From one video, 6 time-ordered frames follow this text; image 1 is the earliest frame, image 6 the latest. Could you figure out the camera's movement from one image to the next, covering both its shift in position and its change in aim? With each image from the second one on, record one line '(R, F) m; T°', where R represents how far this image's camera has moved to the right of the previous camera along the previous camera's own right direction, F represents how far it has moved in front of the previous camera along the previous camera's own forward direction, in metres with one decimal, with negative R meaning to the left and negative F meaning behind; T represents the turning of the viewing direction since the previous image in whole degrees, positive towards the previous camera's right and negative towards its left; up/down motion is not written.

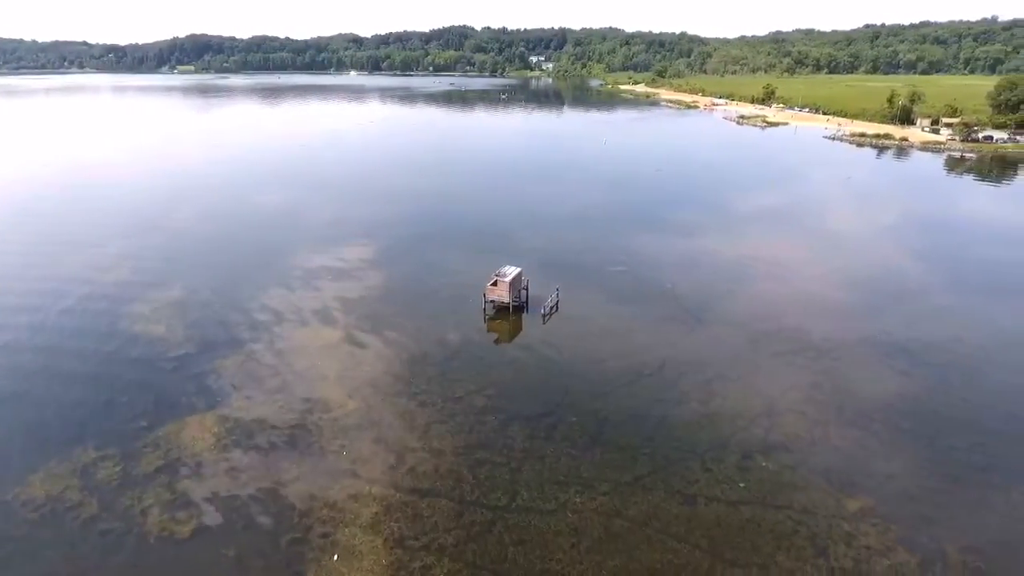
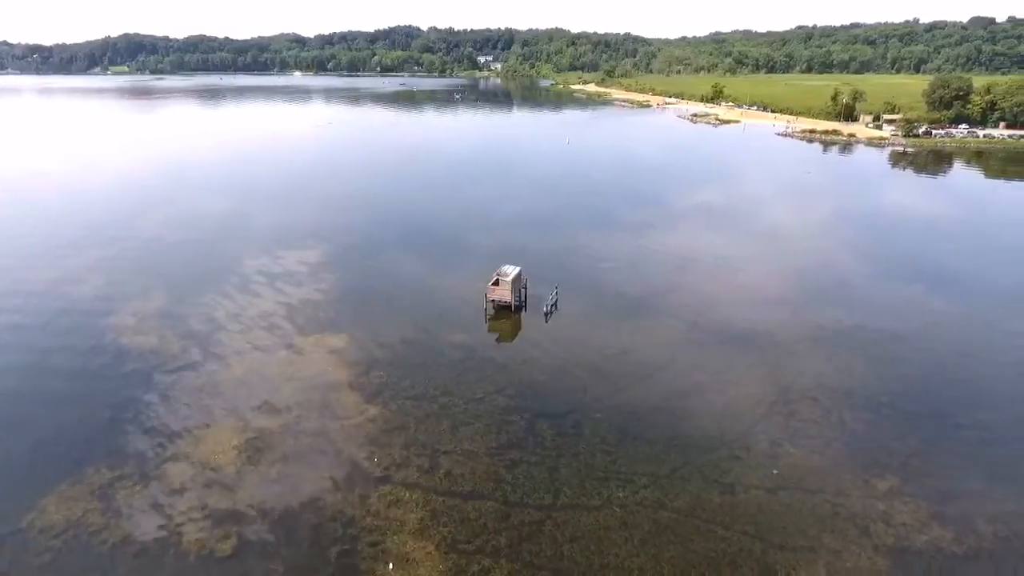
(-2.0, +0.1) m; +4°
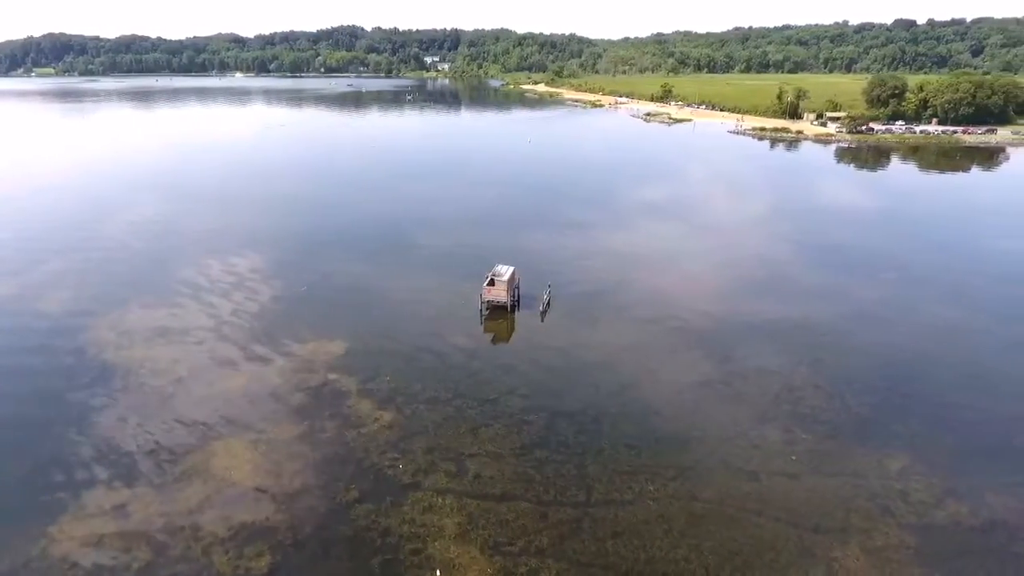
(-1.7, +0.1) m; +5°
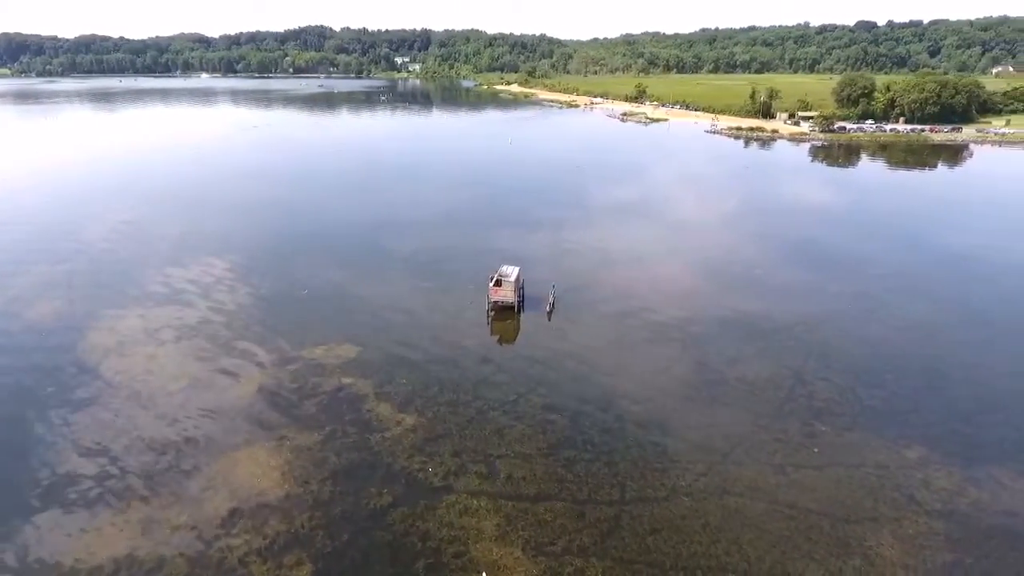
(-1.3, +0.1) m; +3°
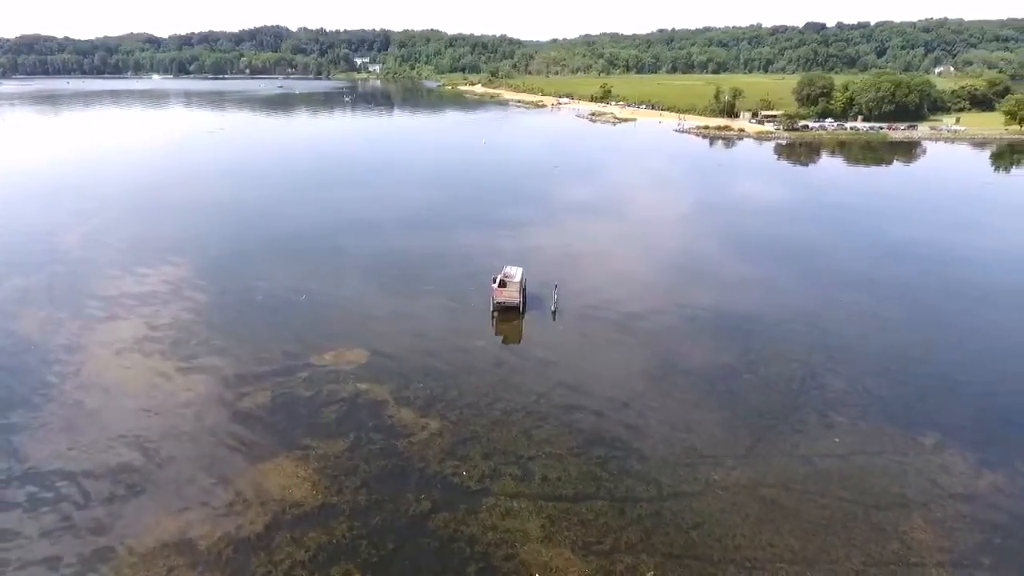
(-1.6, +0.1) m; +3°
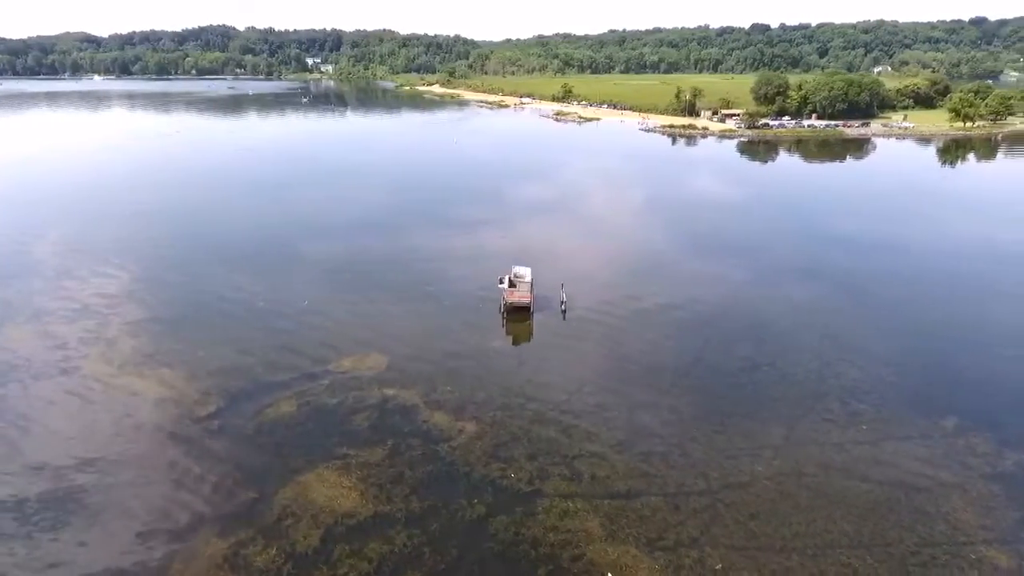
(-2.1, +0.2) m; +4°
